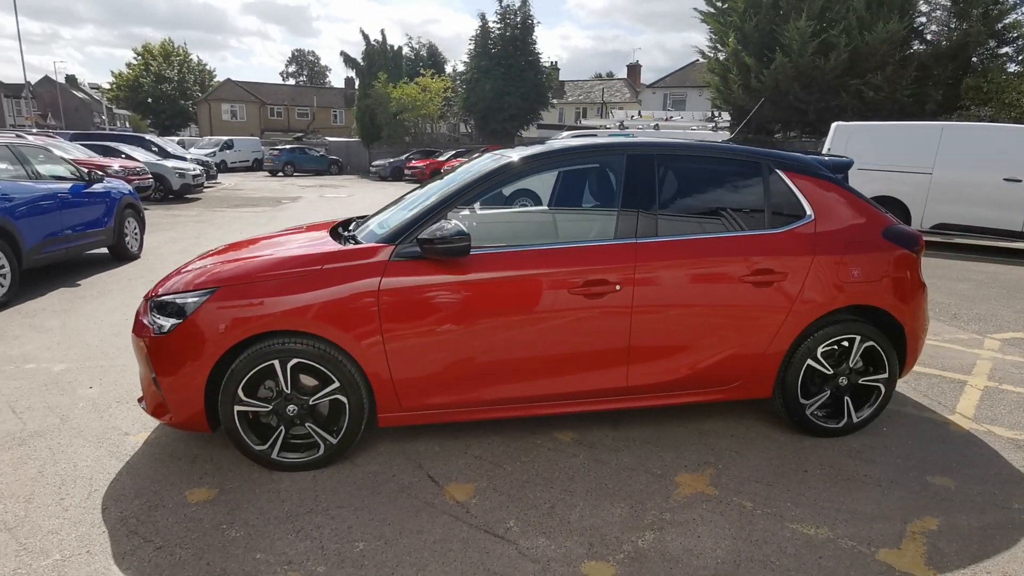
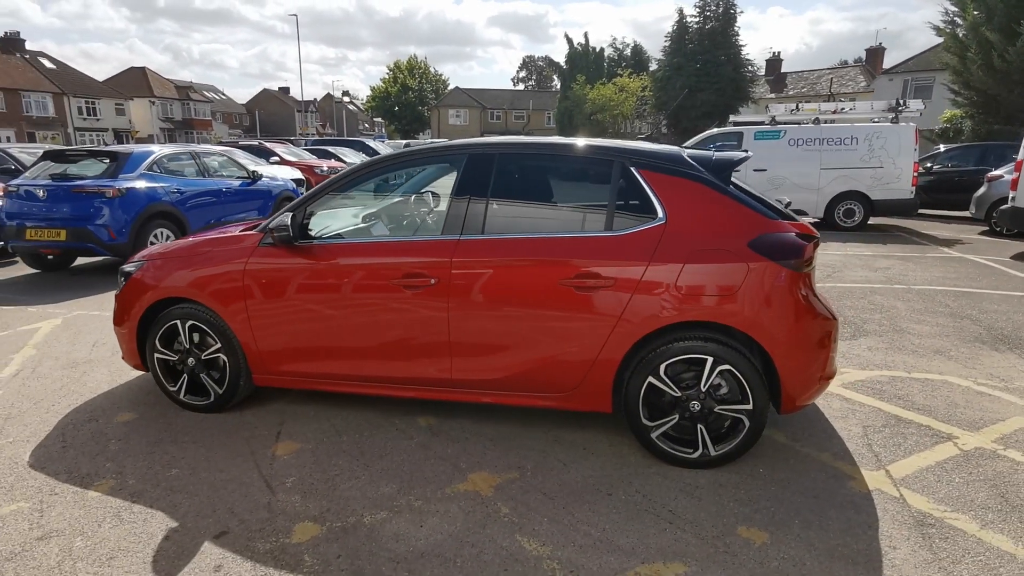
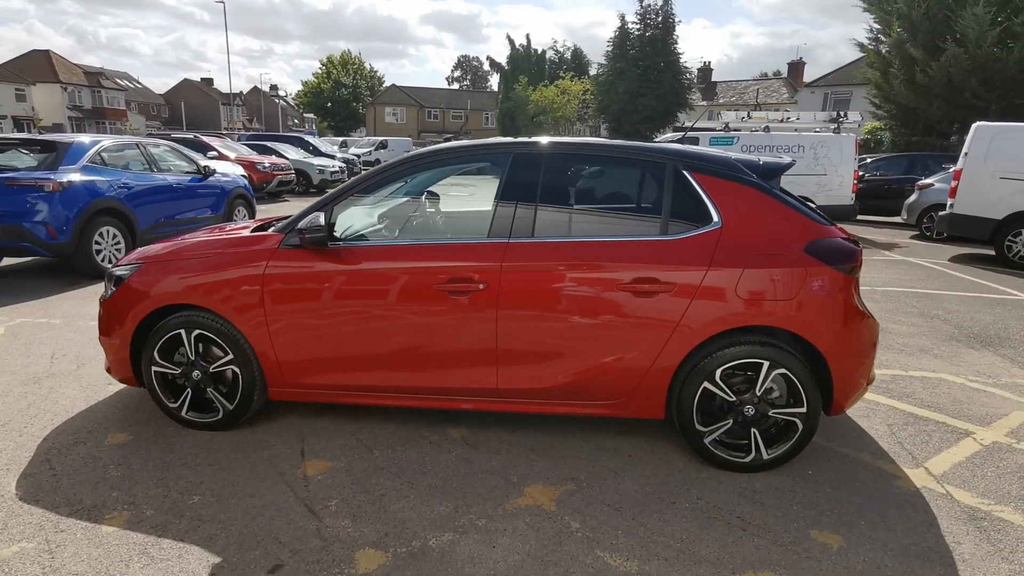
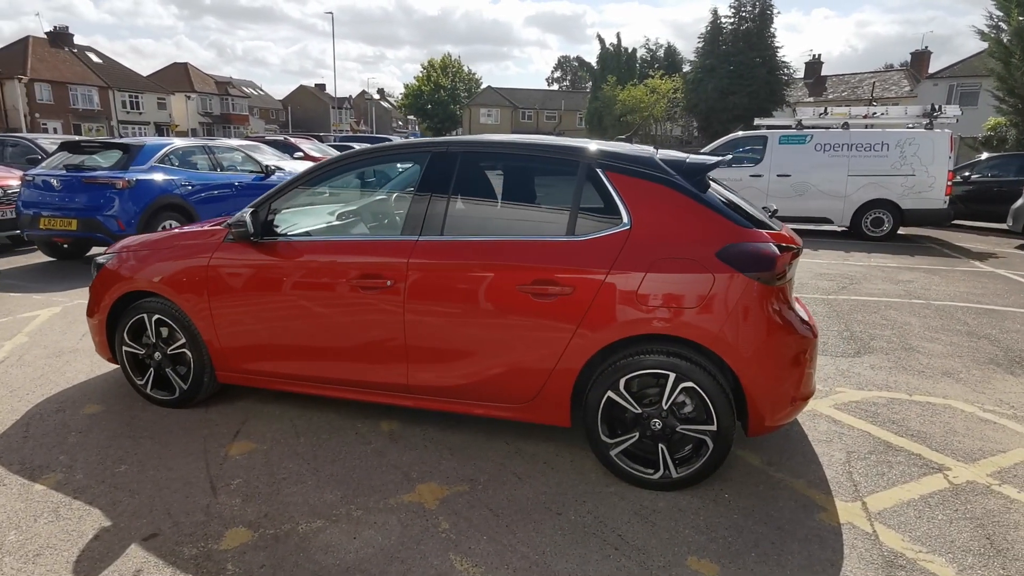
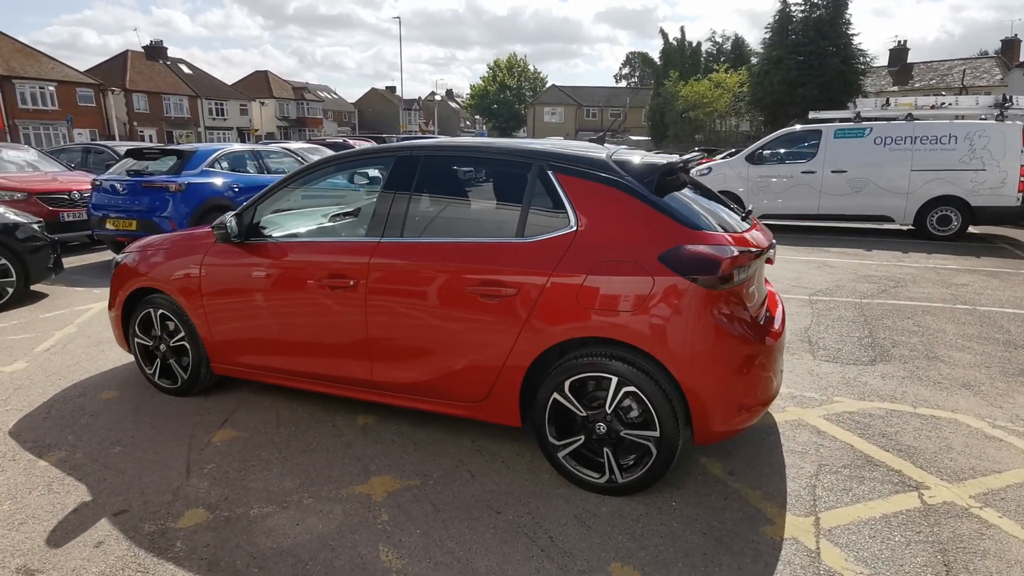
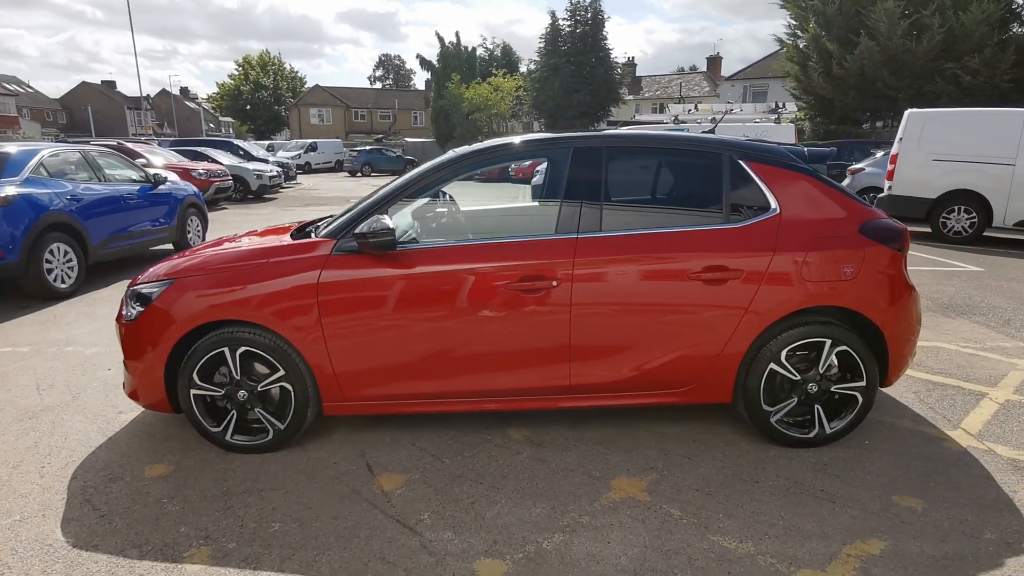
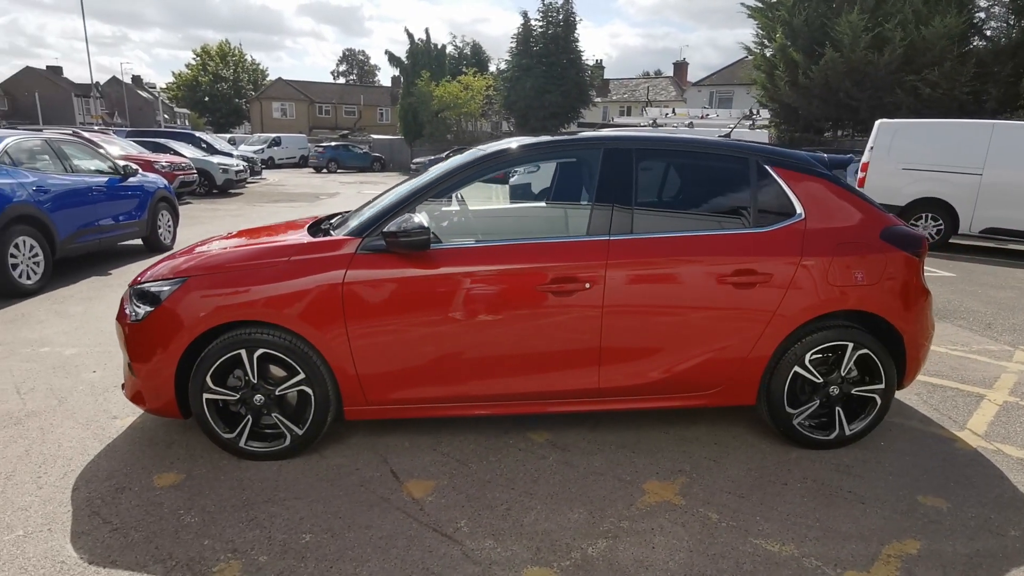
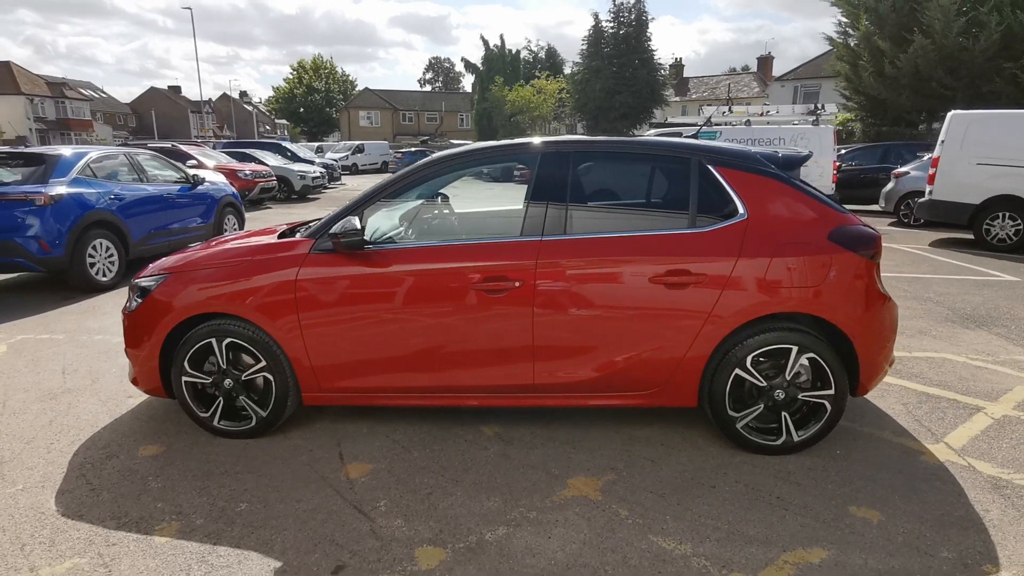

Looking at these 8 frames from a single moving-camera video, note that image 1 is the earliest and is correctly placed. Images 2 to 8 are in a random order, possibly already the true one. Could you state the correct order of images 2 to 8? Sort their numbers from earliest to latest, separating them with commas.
7, 6, 8, 3, 2, 4, 5
